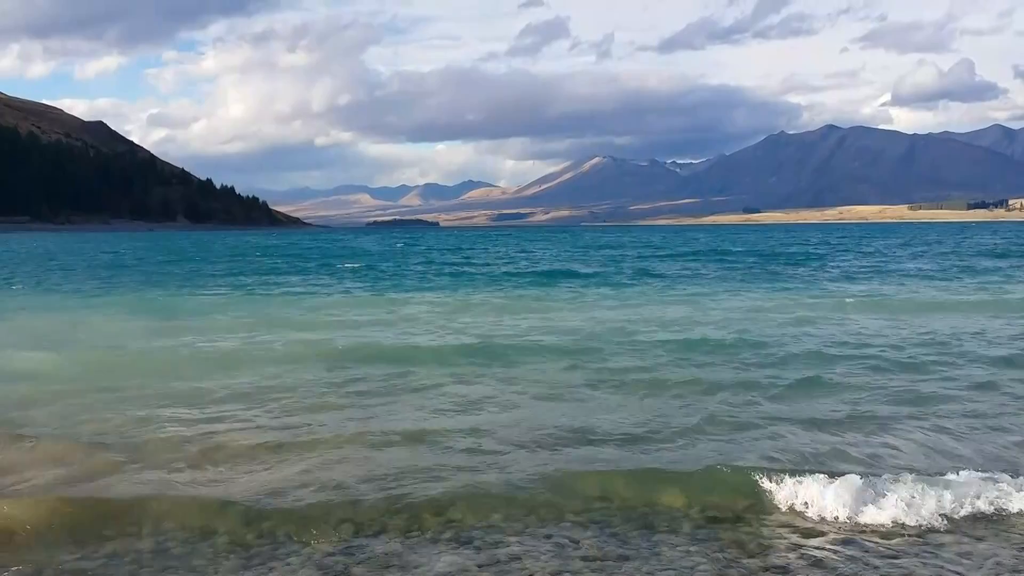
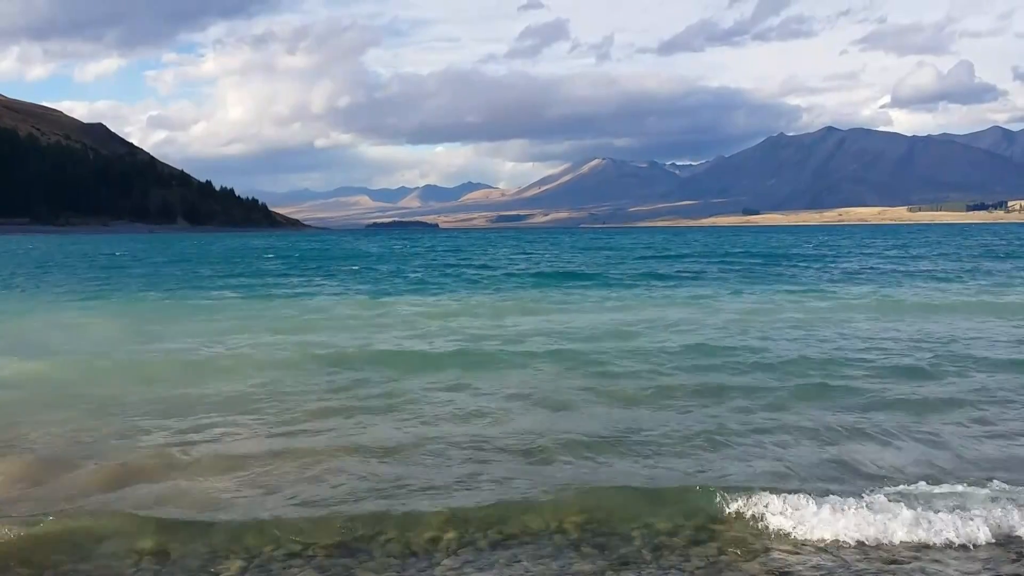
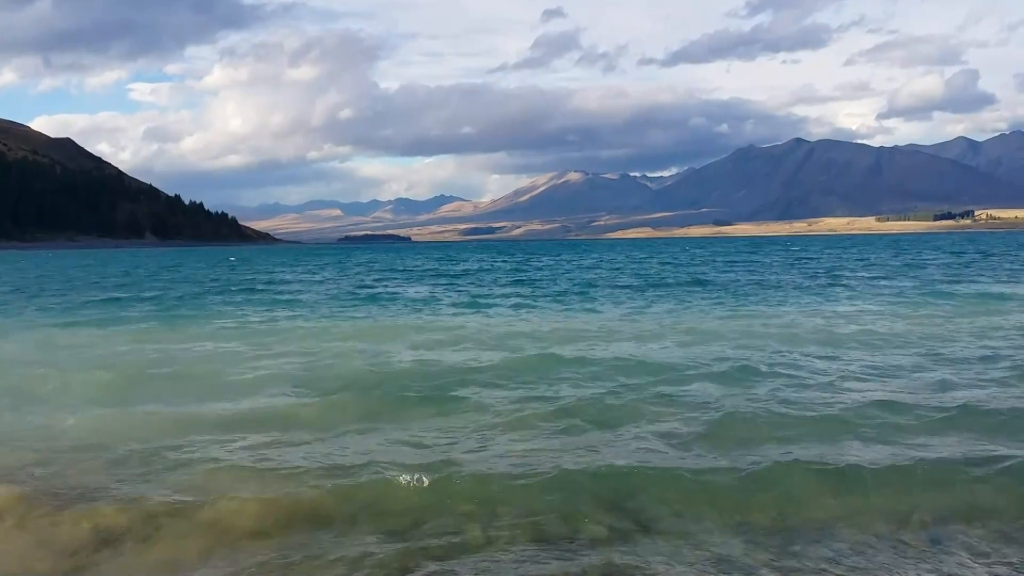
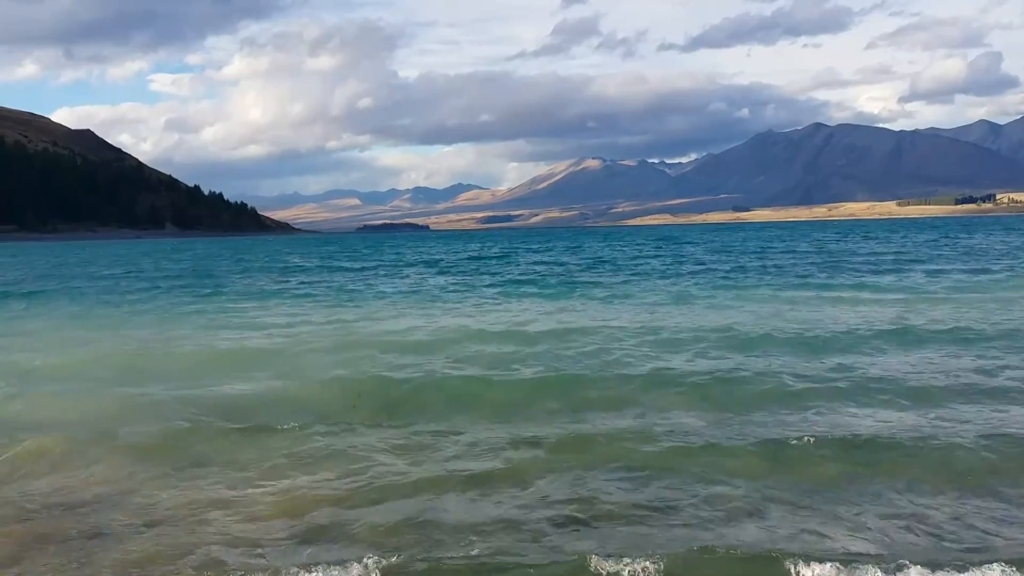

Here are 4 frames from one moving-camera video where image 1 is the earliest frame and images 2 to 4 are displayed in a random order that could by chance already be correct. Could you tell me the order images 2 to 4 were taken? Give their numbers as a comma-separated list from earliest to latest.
2, 3, 4
